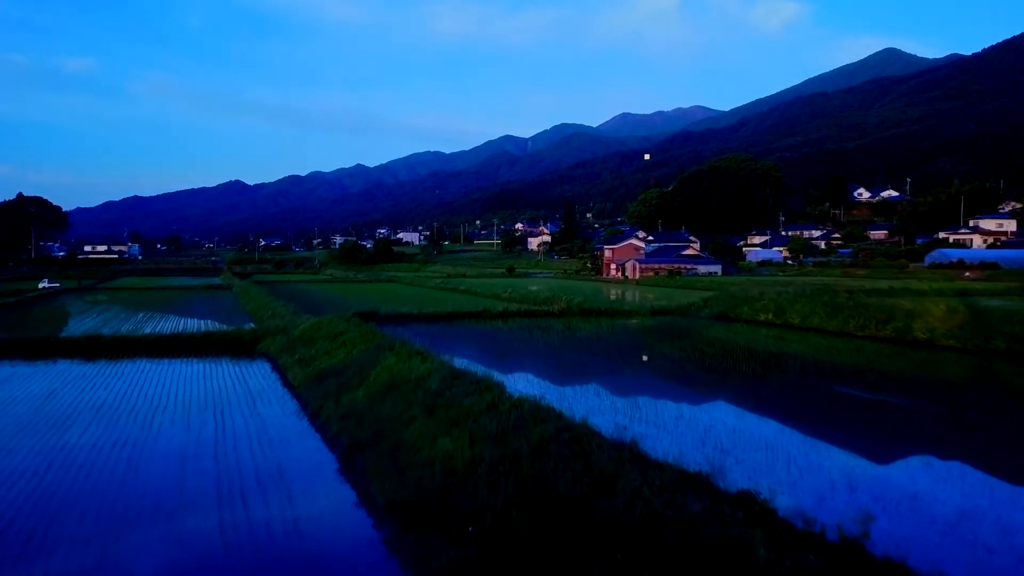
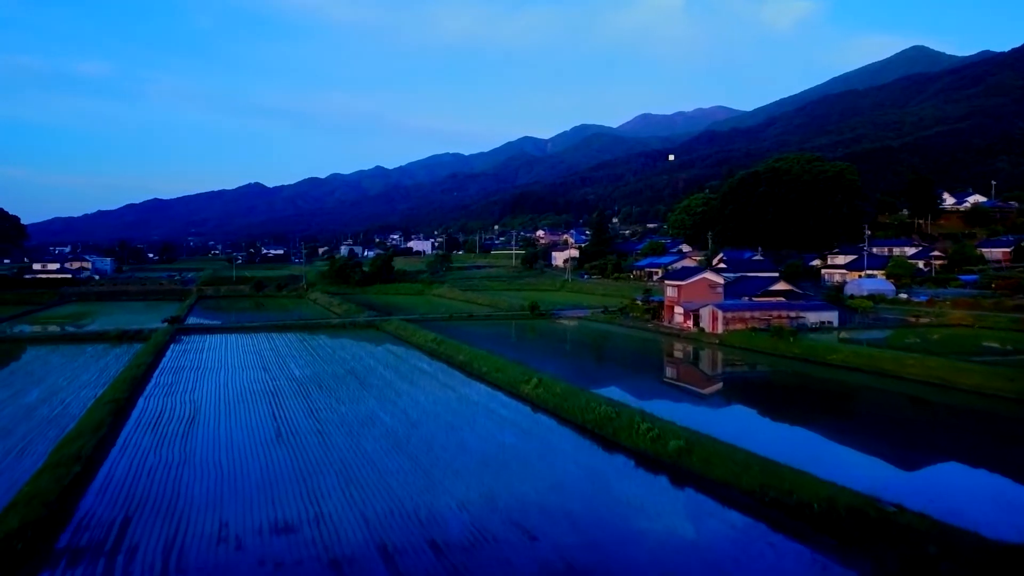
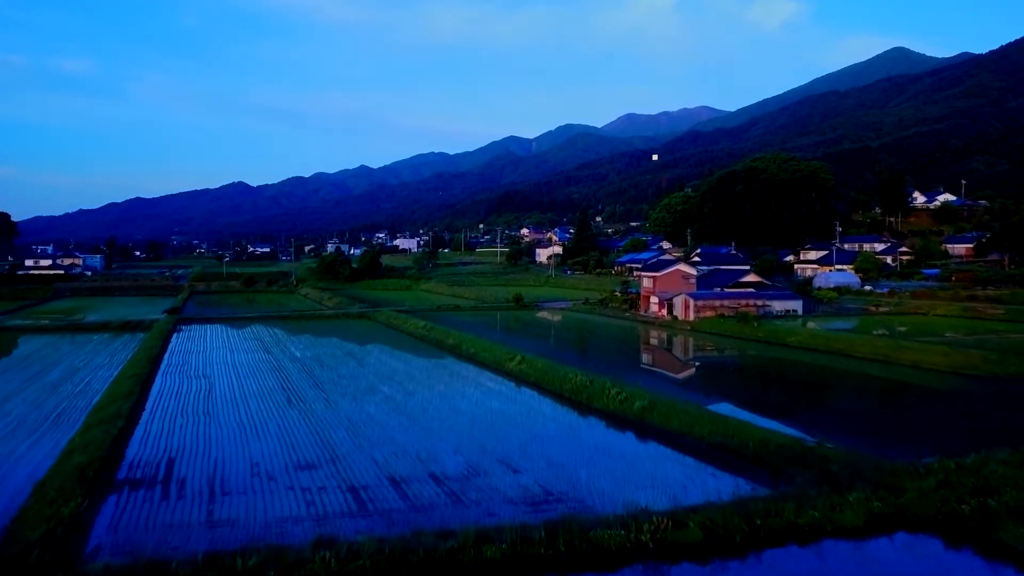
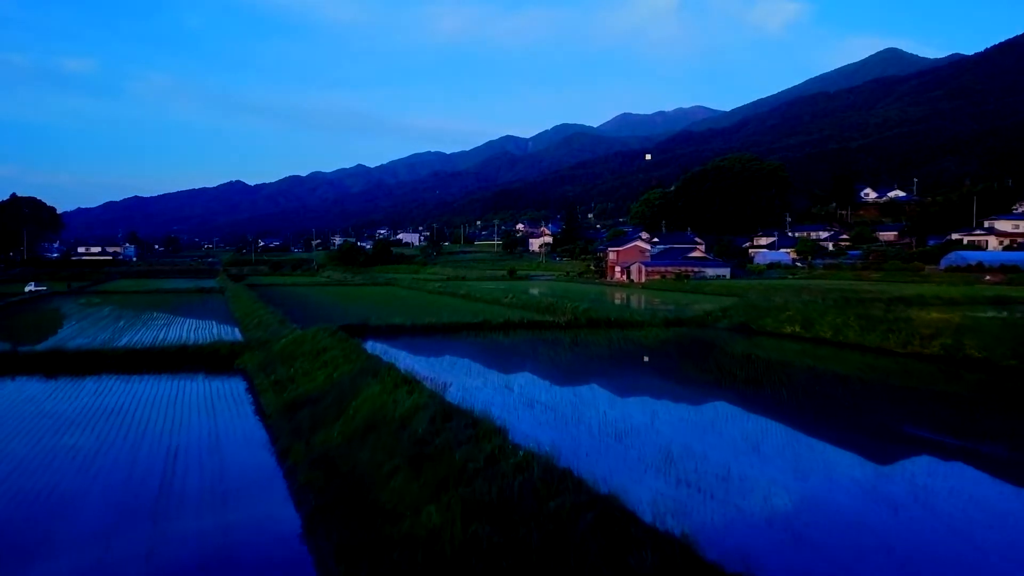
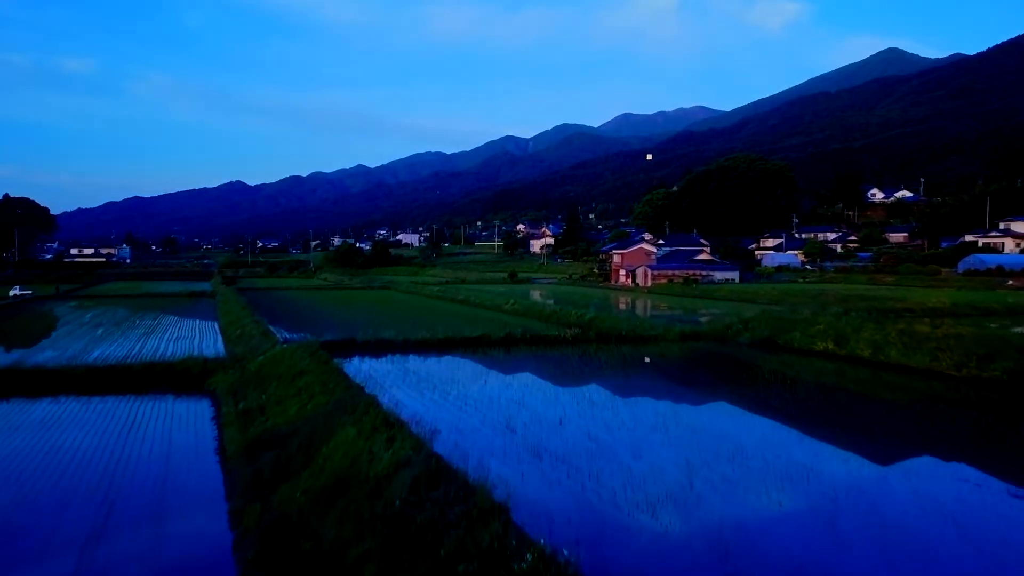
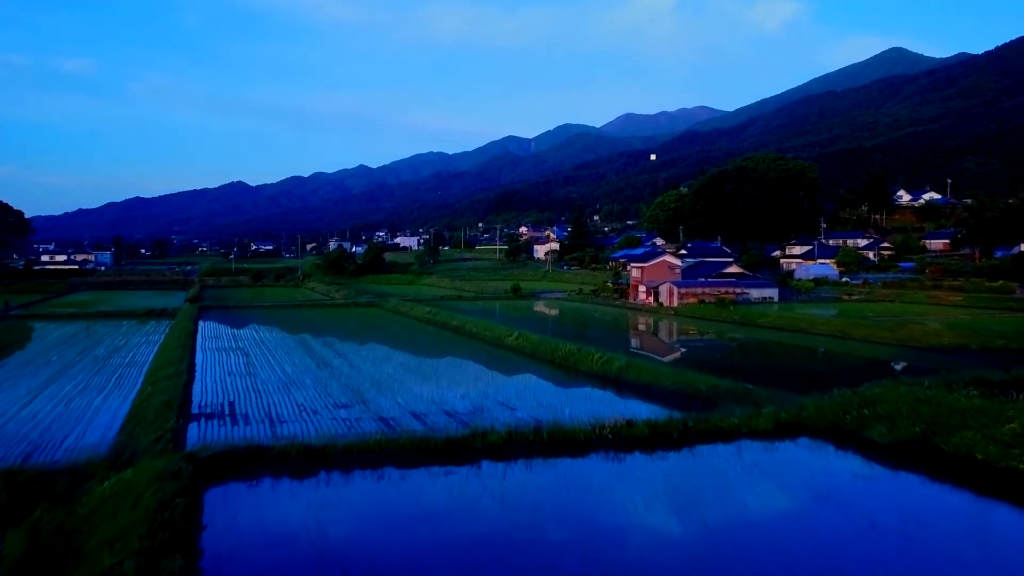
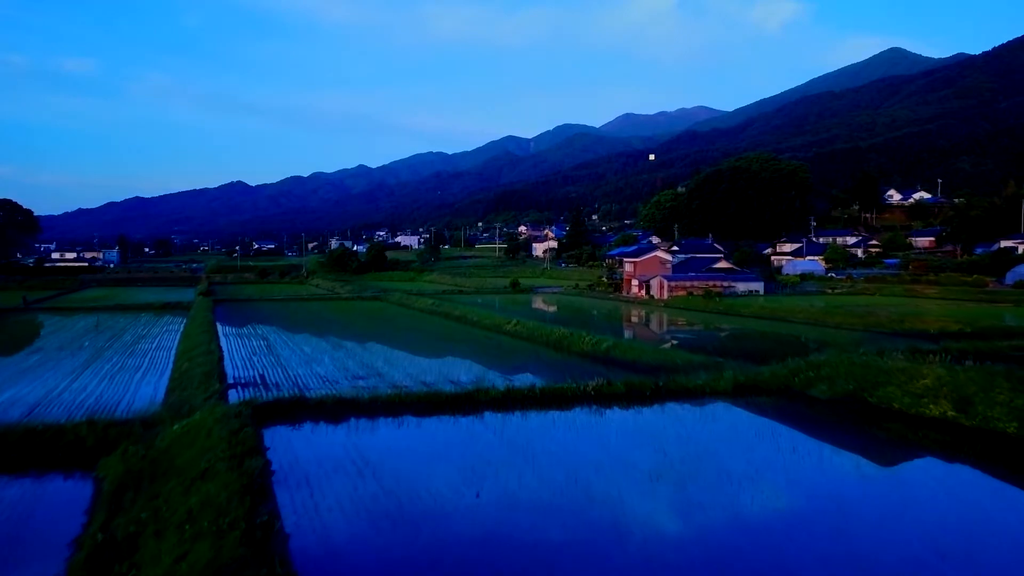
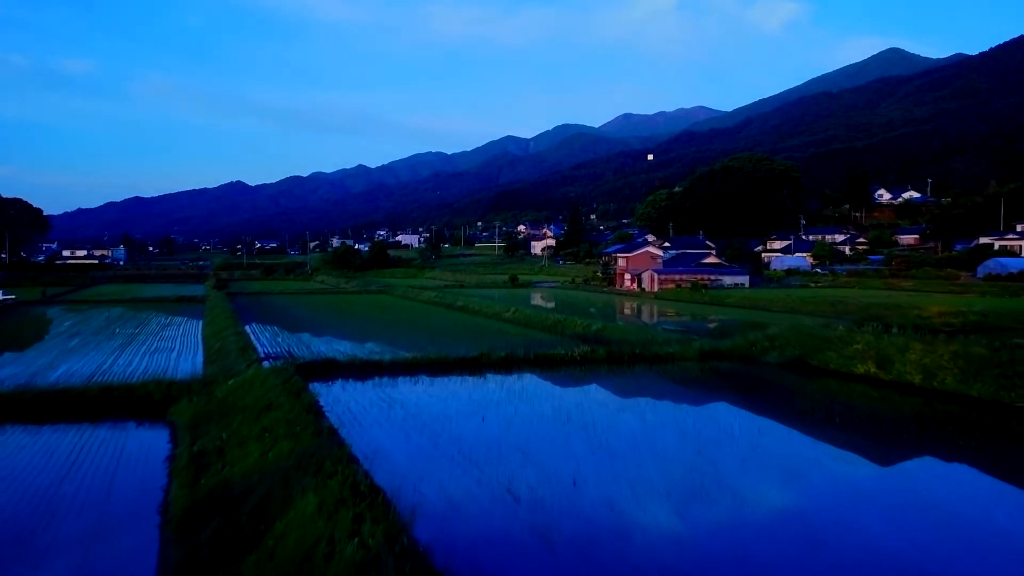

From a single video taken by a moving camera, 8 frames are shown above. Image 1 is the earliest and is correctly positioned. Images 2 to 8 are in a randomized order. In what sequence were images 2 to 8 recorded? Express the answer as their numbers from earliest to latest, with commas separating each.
4, 5, 8, 7, 6, 3, 2
